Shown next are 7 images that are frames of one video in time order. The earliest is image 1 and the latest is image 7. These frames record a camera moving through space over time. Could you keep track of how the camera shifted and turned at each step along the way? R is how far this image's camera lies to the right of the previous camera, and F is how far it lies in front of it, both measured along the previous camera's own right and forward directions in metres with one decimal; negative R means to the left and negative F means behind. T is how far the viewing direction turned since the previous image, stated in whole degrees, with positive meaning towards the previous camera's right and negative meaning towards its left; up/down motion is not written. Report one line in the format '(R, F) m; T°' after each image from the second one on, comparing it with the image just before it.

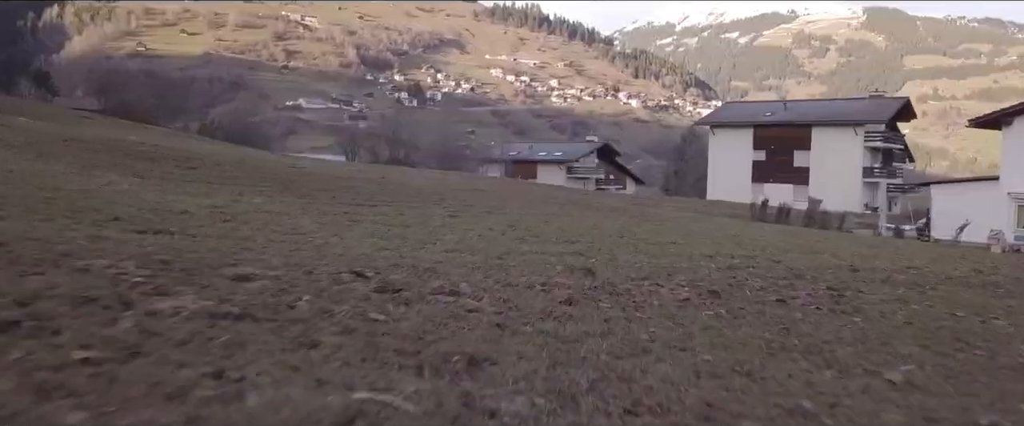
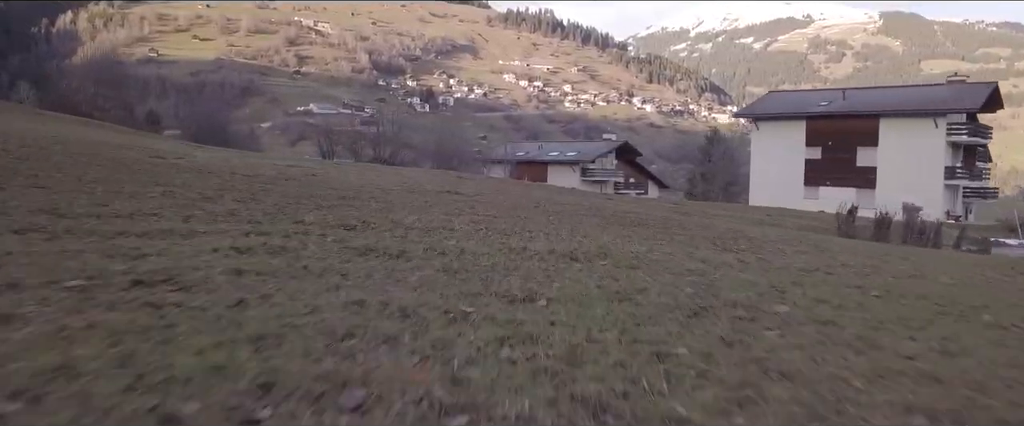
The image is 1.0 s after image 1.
(+0.1, +1.8) m; -1°
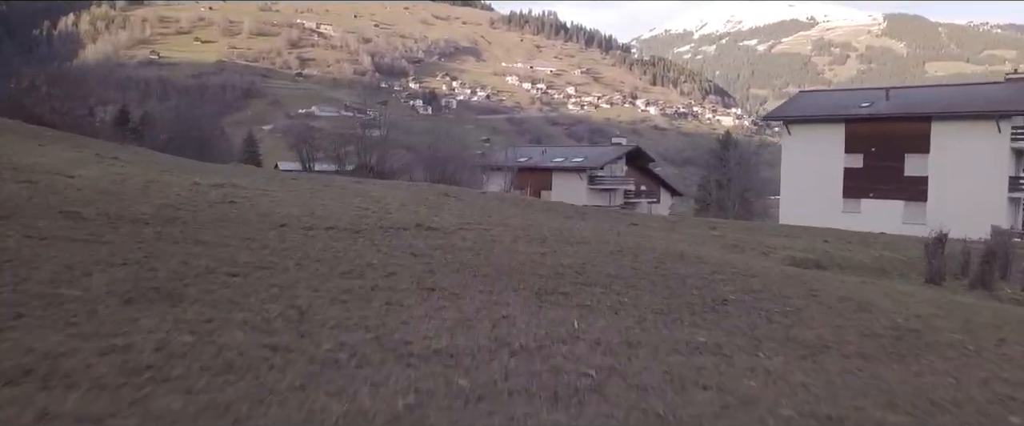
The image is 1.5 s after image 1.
(0.0, +1.0) m; 0°
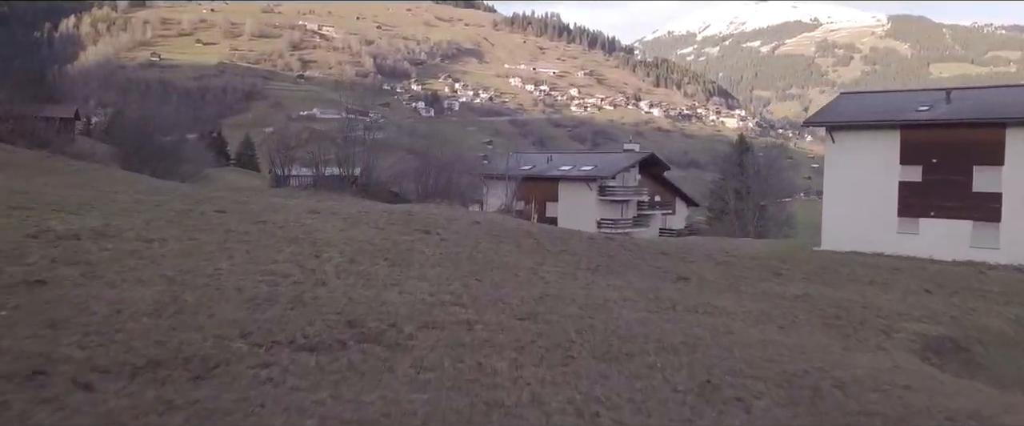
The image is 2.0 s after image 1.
(0.0, +1.1) m; 0°
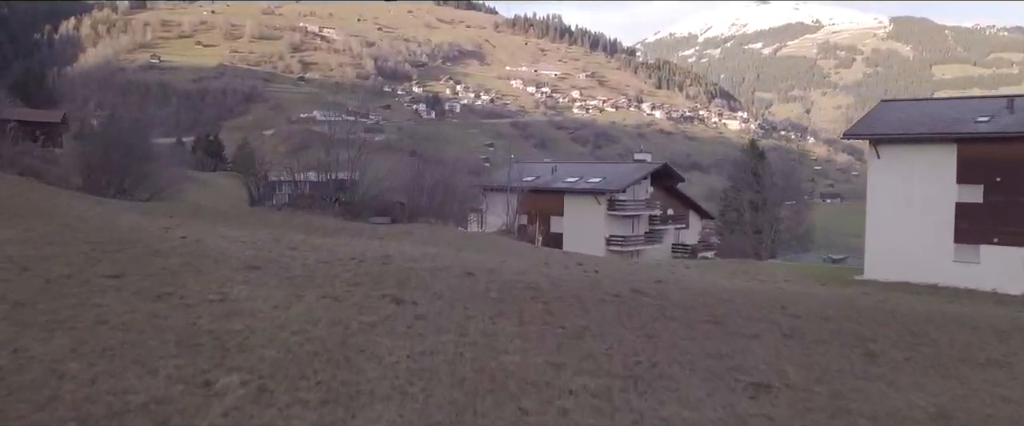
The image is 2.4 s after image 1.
(0.0, +0.9) m; 0°
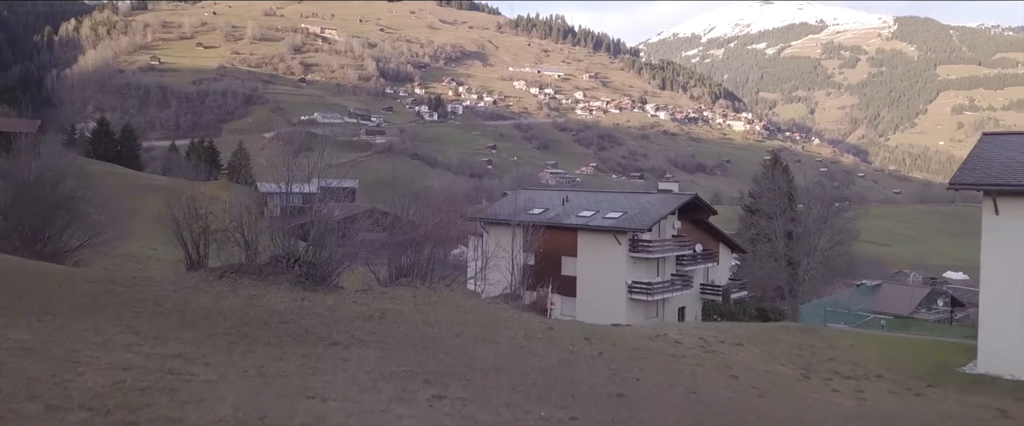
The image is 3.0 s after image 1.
(0.0, +1.5) m; 0°
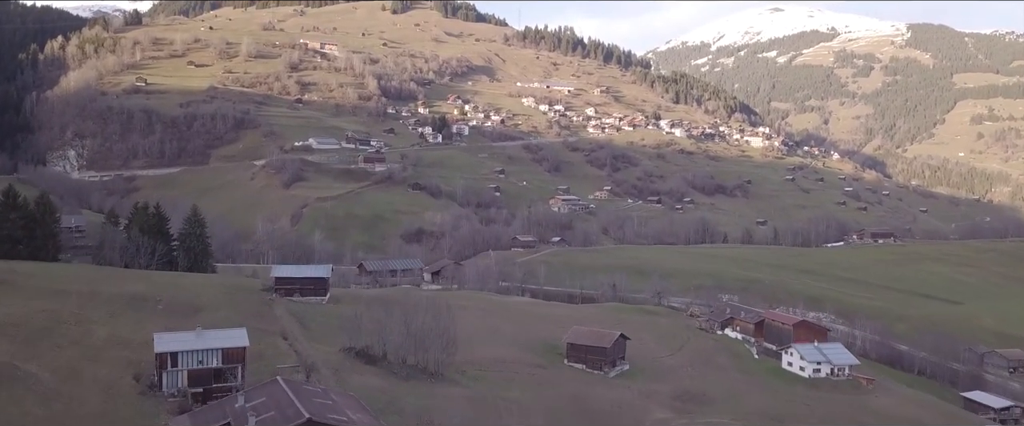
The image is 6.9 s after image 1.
(-0.4, +9.4) m; -1°
